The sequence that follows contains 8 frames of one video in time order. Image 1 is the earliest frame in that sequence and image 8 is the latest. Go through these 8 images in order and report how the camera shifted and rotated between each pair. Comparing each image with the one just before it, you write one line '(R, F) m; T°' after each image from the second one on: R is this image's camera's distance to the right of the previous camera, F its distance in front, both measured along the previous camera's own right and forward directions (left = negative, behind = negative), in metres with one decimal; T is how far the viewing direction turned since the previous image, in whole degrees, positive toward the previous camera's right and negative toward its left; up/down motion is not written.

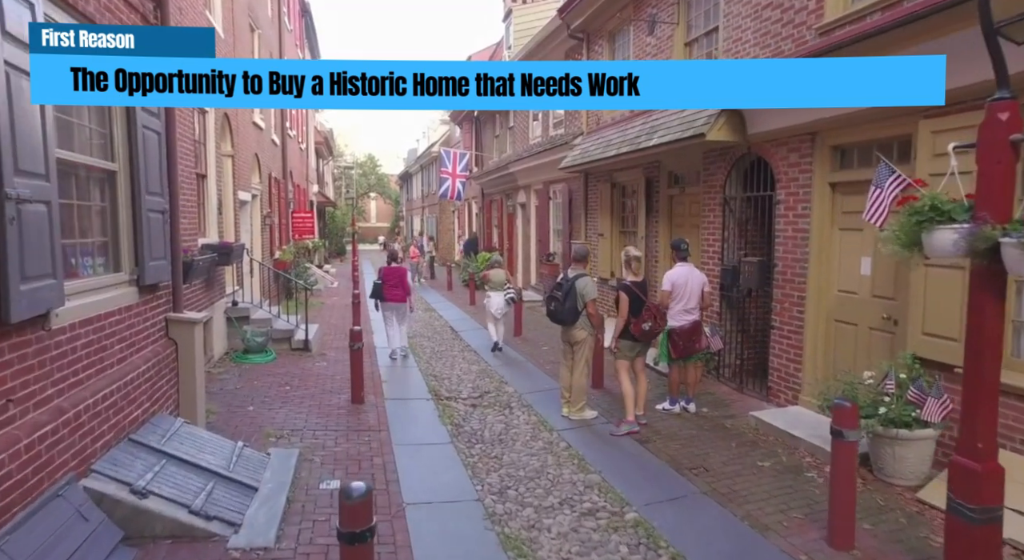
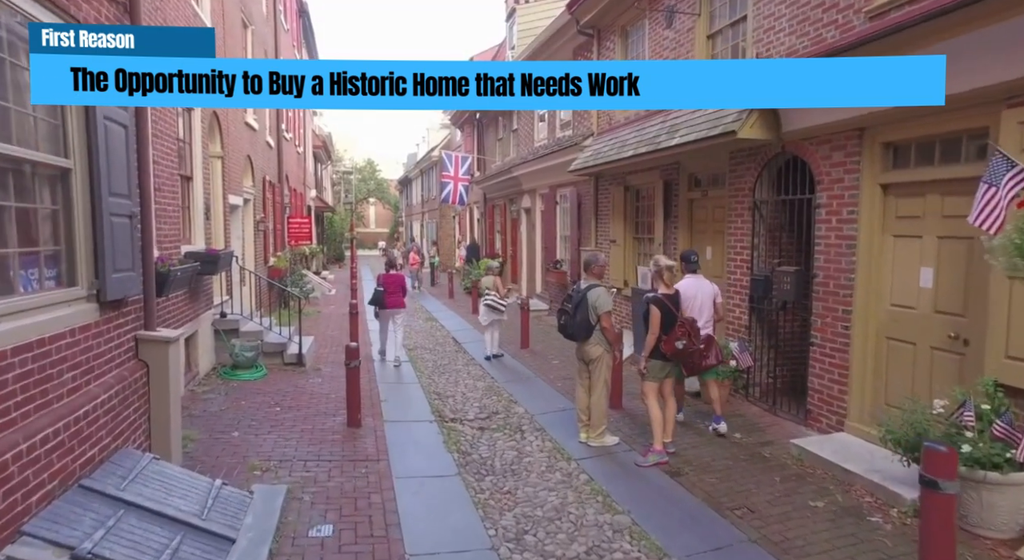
(-0.1, +0.6) m; 0°
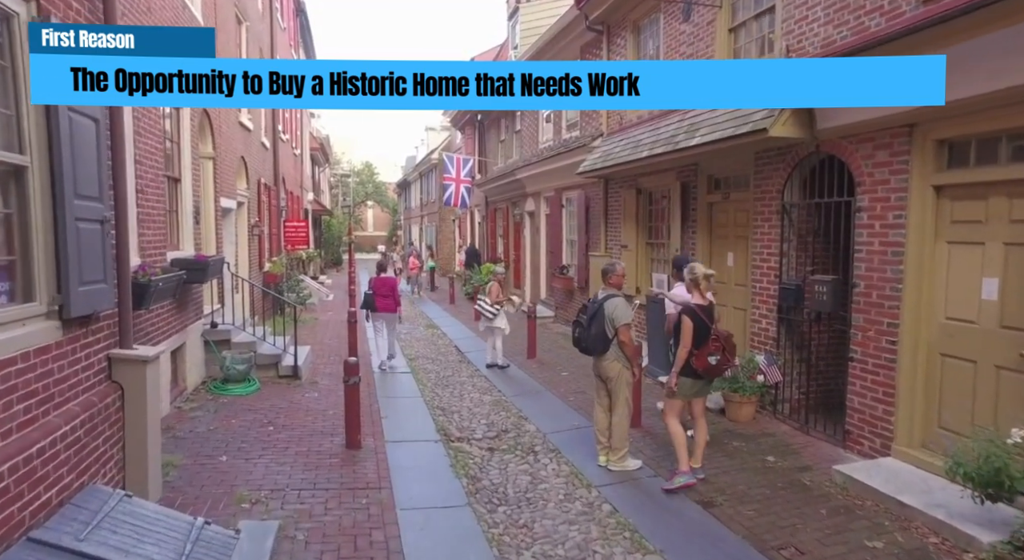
(-0.1, +0.5) m; 0°
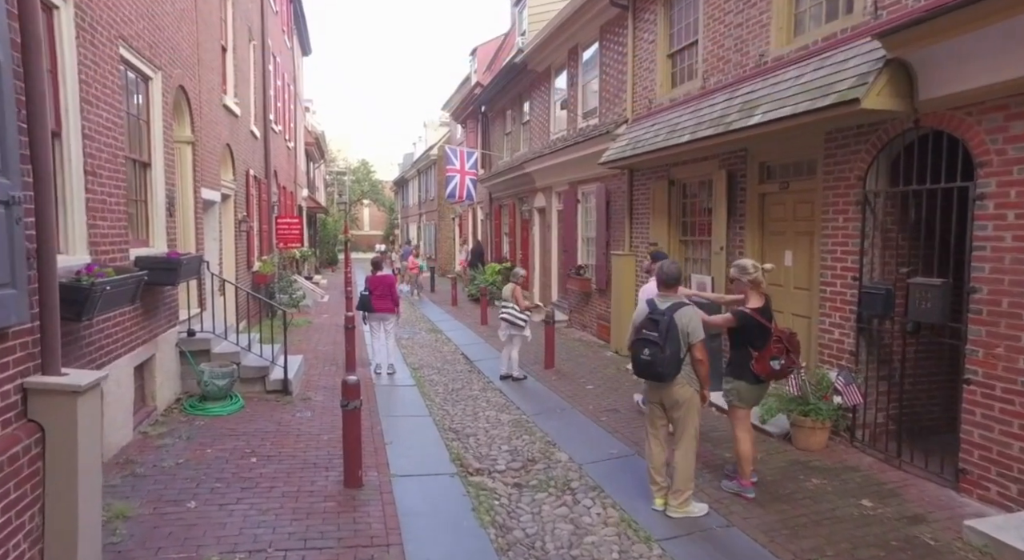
(-0.3, +1.0) m; 0°
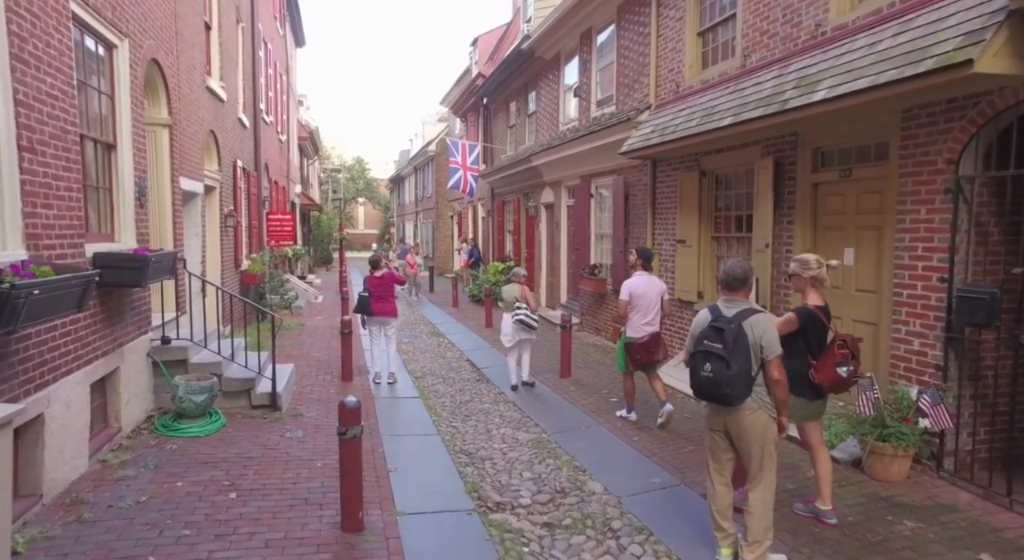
(-0.2, +0.9) m; 0°
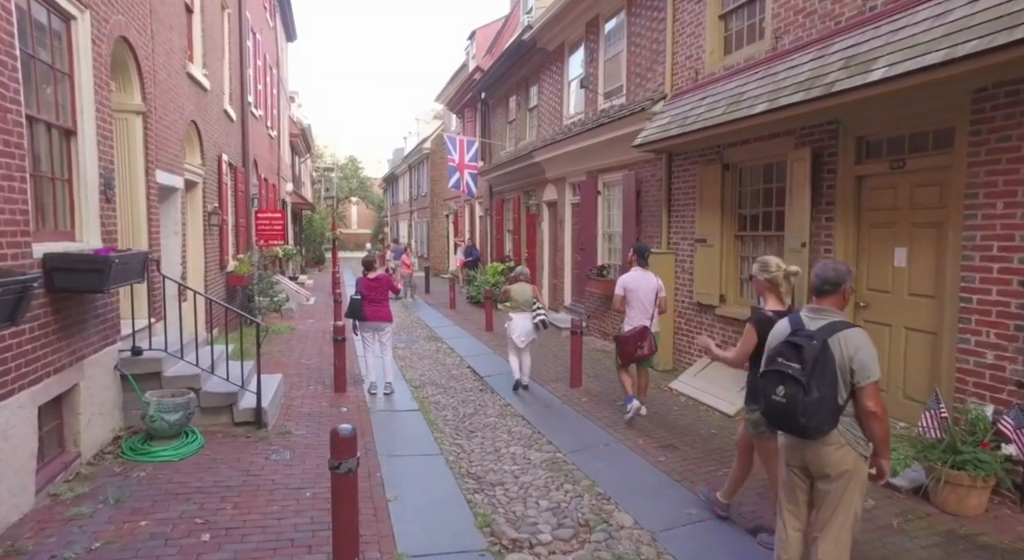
(-0.2, +0.6) m; +1°
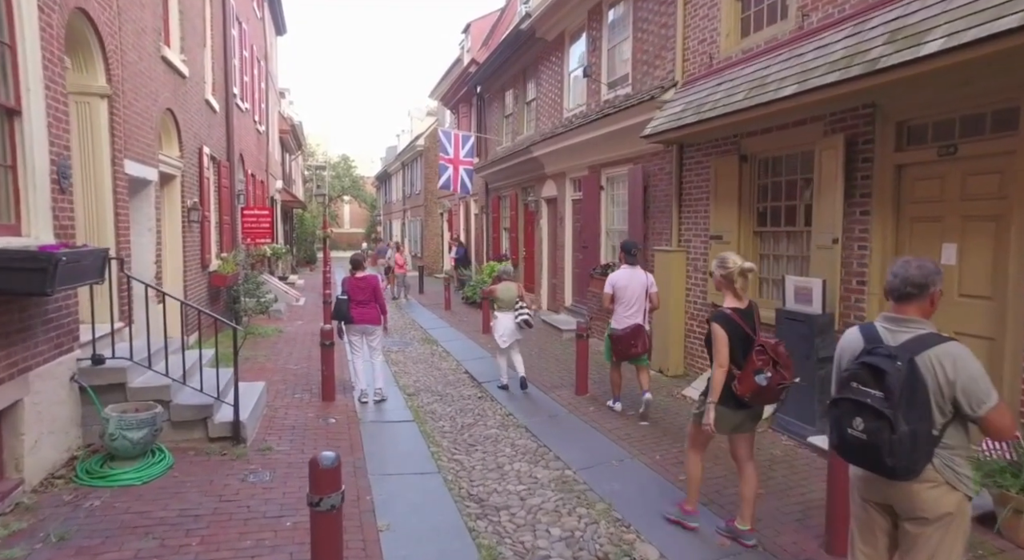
(-0.1, +0.6) m; +1°
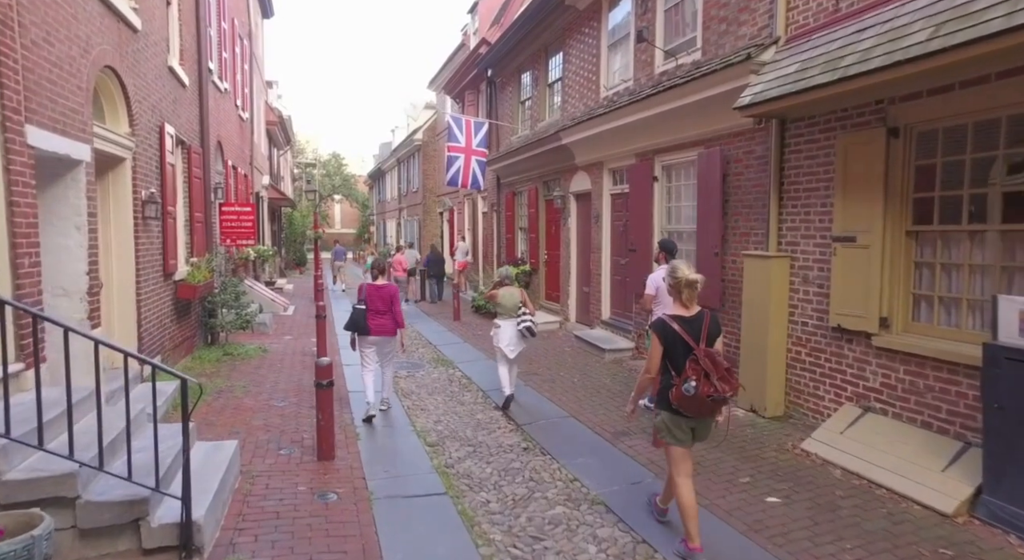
(-0.6, +1.9) m; +1°
